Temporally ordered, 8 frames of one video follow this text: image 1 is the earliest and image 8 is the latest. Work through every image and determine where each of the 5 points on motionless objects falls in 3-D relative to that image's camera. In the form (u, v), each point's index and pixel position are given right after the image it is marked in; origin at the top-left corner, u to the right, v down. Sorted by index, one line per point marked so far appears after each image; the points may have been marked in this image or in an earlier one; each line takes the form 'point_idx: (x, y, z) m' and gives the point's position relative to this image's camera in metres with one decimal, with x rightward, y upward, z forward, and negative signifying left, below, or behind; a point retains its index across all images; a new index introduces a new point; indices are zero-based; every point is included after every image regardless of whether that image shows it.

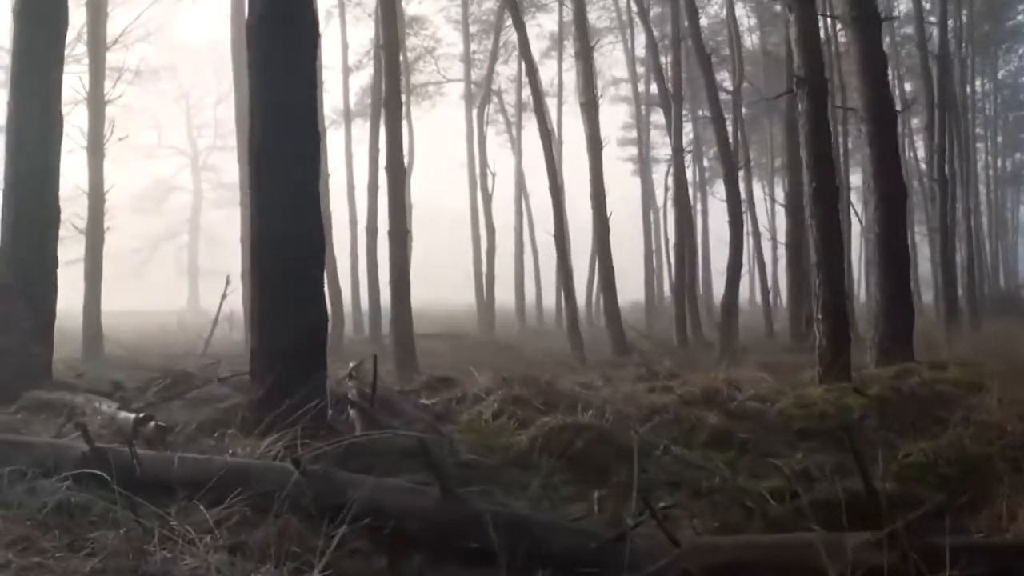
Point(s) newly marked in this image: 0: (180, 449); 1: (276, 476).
0: (-2.1, -1.0, +5.5) m
1: (-1.2, -1.0, +4.6) m
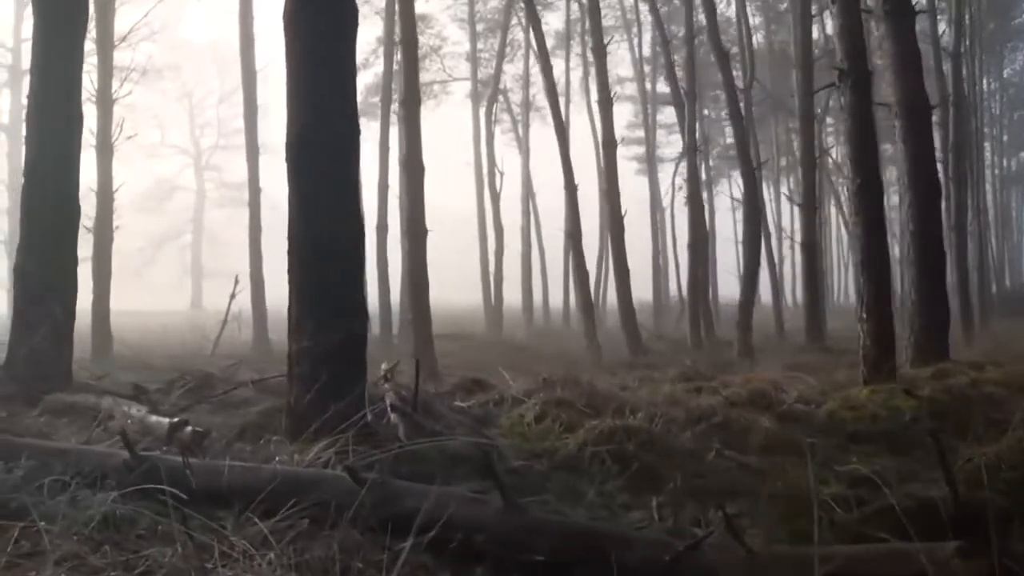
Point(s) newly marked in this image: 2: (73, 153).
0: (-1.7, -1.0, +5.2) m
1: (-0.9, -1.0, +4.4) m
2: (-4.5, +1.3, +9.0) m
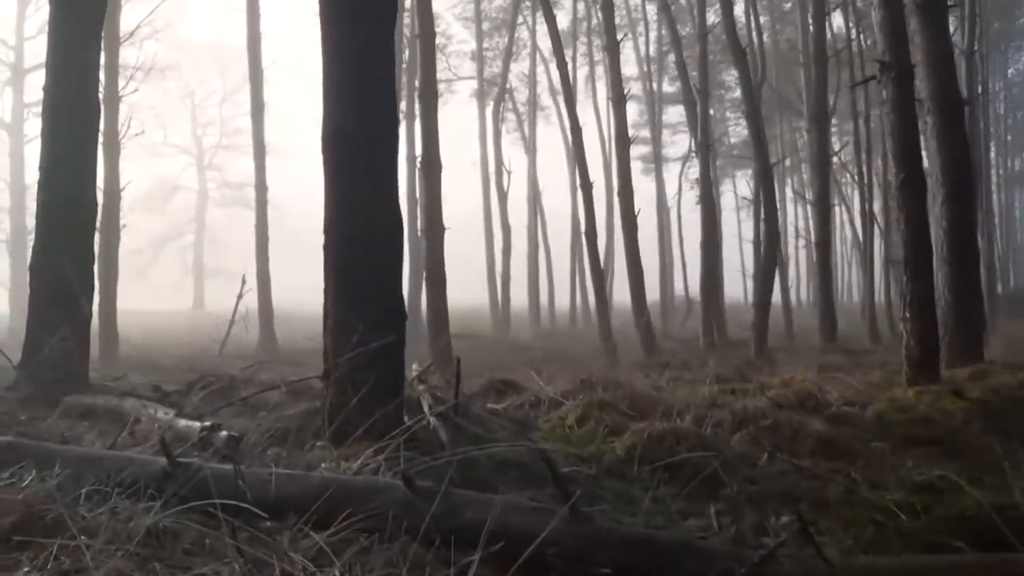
0: (-1.4, -1.0, +4.9) m
1: (-0.6, -1.0, +4.1) m
2: (-4.2, +1.3, +8.7) m
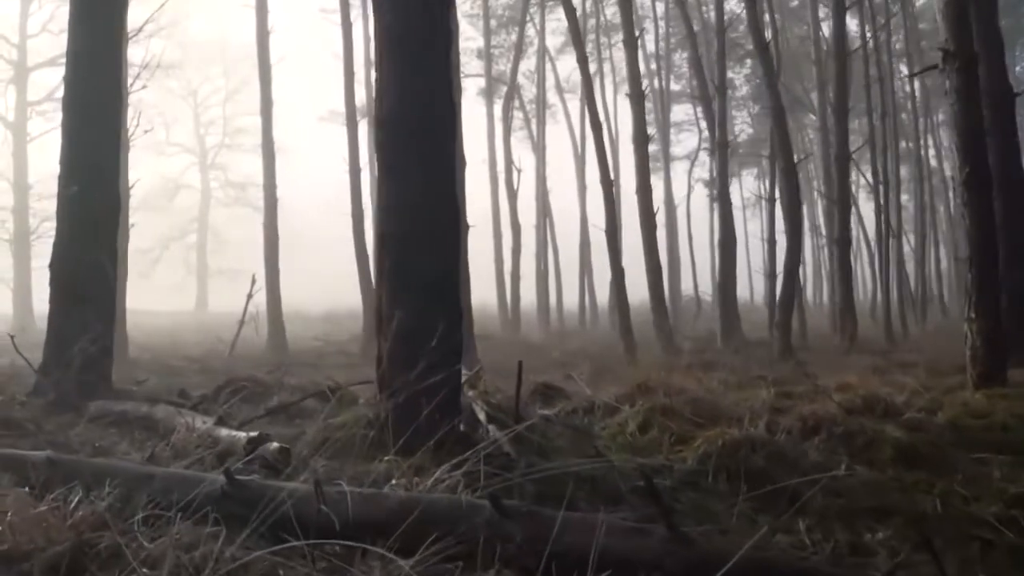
0: (-1.0, -1.0, +4.5) m
1: (-0.1, -1.0, +3.6) m
2: (-3.8, +1.3, +8.3) m
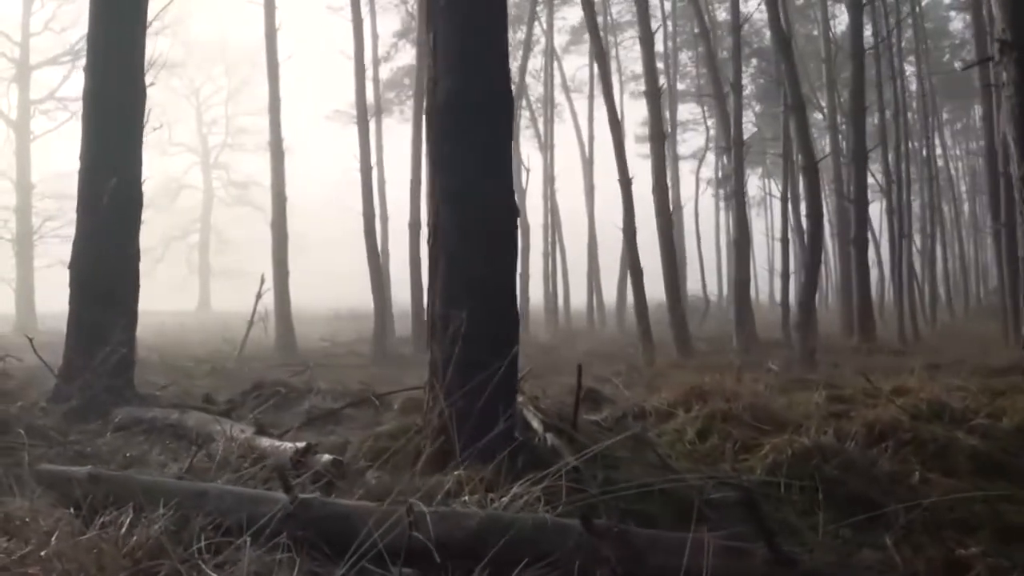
0: (-0.6, -1.0, +4.2) m
1: (+0.2, -0.9, +3.3) m
2: (-3.4, +1.3, +7.9) m
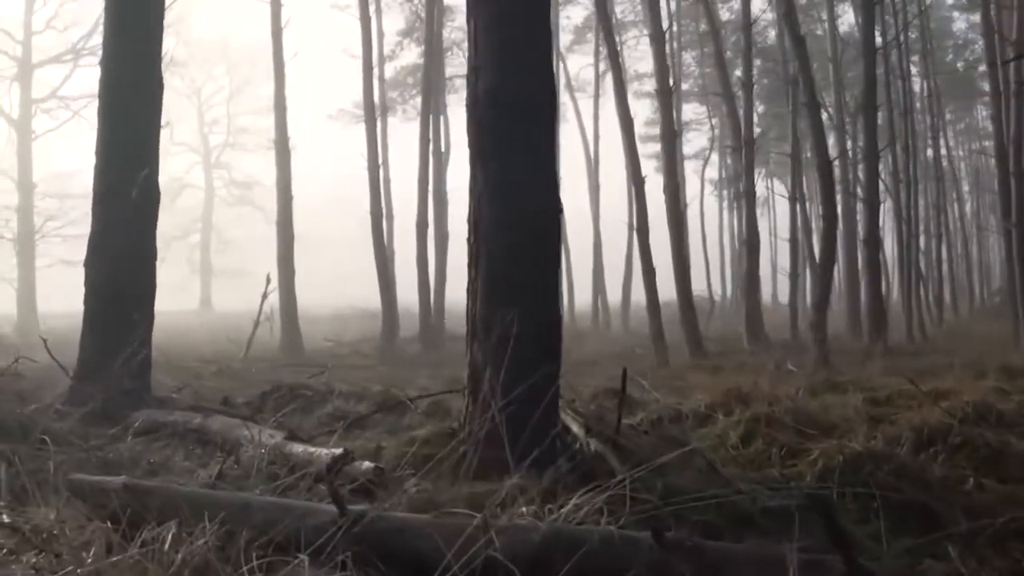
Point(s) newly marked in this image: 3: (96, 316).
0: (-0.4, -1.0, +3.9) m
1: (+0.5, -0.9, +3.1) m
2: (-3.2, +1.3, +7.7) m
3: (-3.5, -0.2, +7.2) m
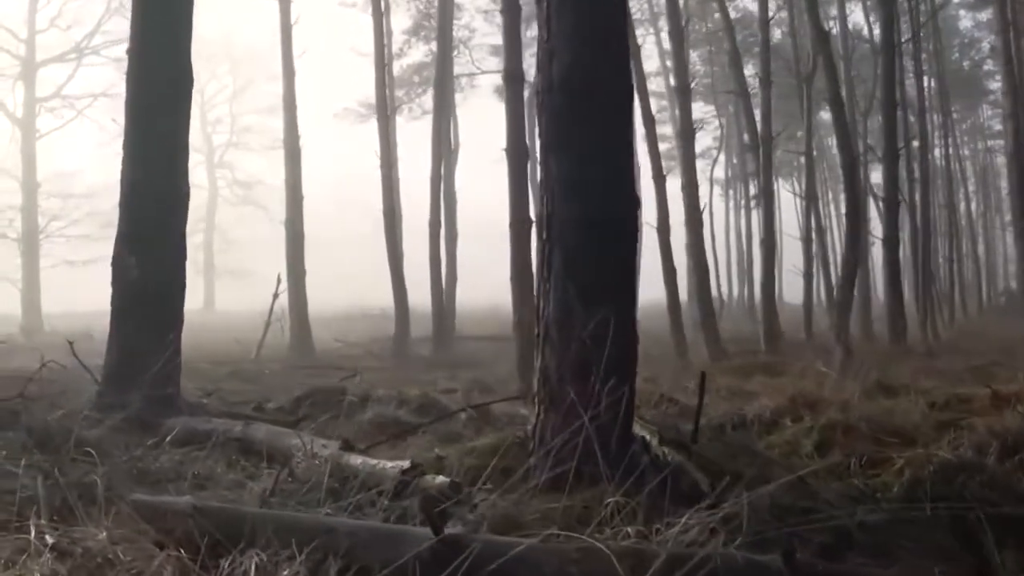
0: (0.0, -1.0, +3.6) m
1: (+0.8, -0.9, +2.7) m
2: (-2.8, +1.3, +7.4) m
3: (-3.1, -0.2, +6.9) m
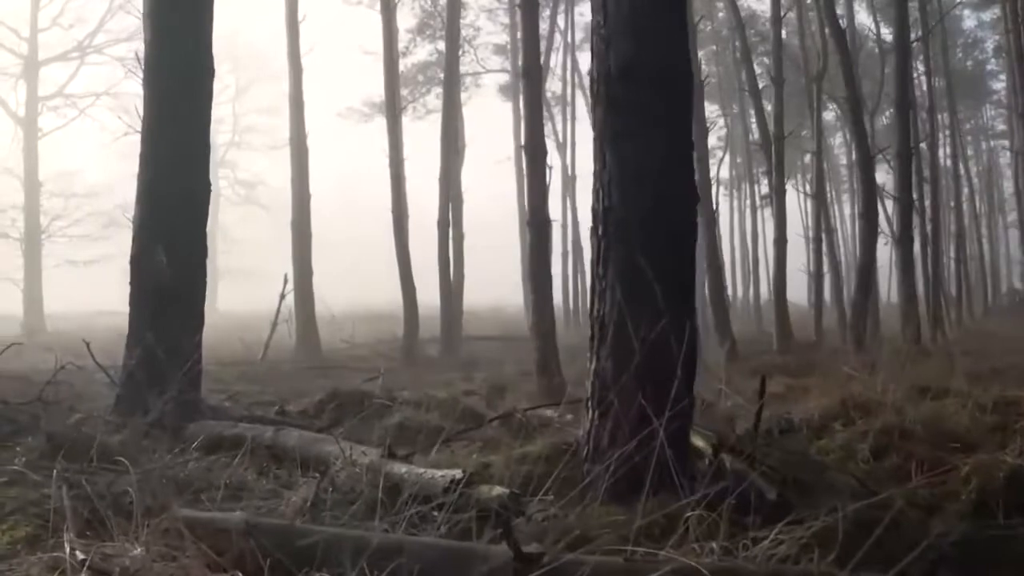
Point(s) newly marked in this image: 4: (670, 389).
0: (+0.3, -0.9, +3.4) m
1: (+1.1, -0.9, +2.5) m
2: (-2.5, +1.3, +7.1) m
3: (-2.8, -0.2, +6.6) m
4: (+0.7, -0.4, +4.1) m
